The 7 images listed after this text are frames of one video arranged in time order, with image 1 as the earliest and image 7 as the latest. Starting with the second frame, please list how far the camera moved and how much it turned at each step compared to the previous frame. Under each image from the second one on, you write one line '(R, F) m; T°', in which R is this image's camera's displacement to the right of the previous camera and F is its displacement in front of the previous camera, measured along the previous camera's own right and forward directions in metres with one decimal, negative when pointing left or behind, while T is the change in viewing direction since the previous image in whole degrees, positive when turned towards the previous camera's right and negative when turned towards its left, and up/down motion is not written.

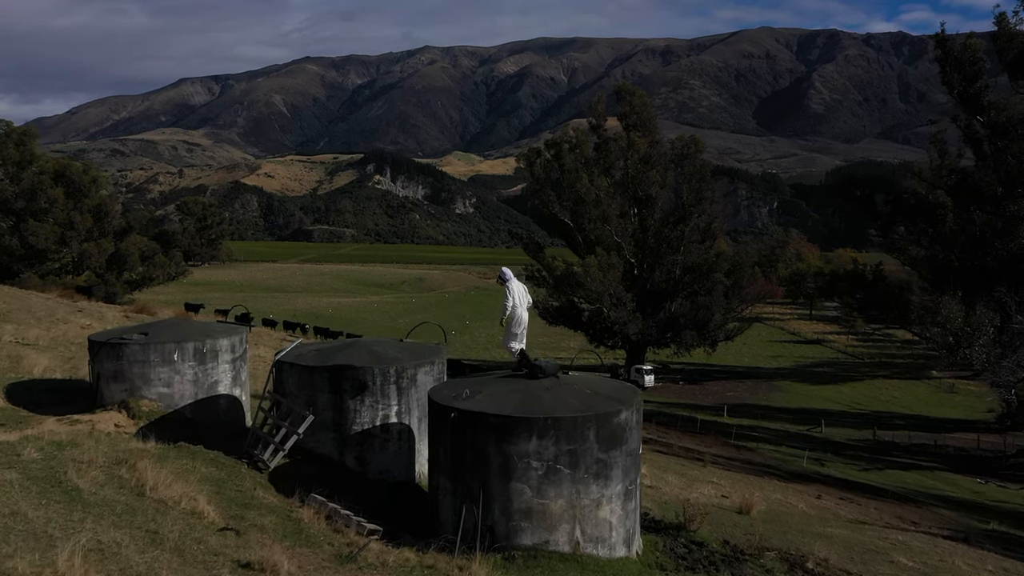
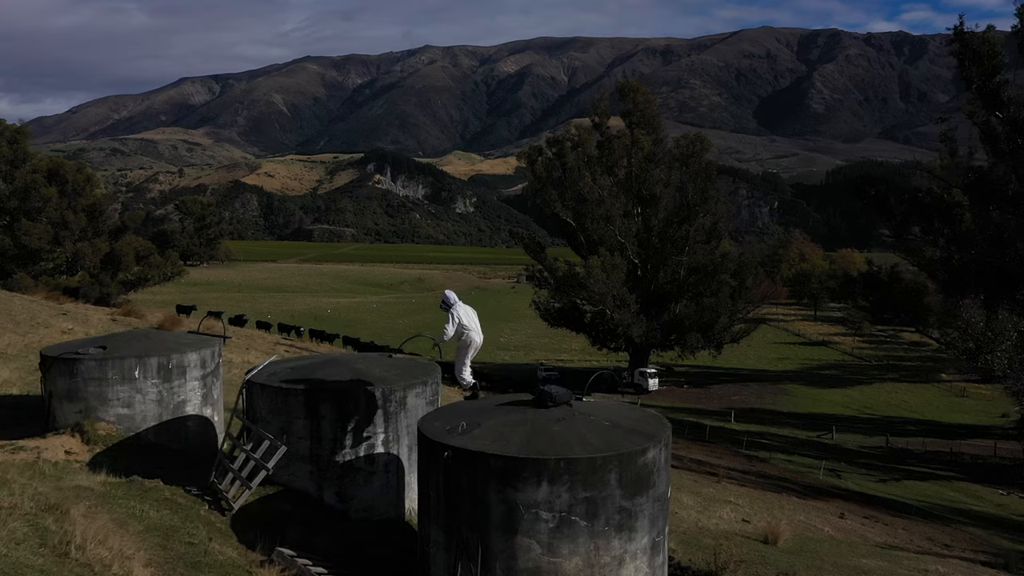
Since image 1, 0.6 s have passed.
(0.0, +1.0) m; 0°
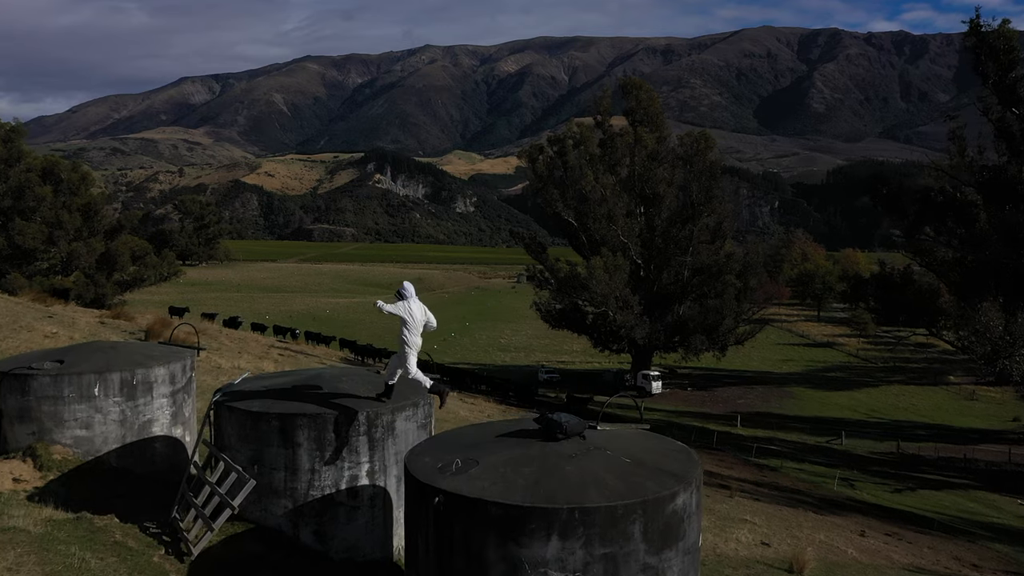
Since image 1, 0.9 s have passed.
(0.0, +0.8) m; 0°
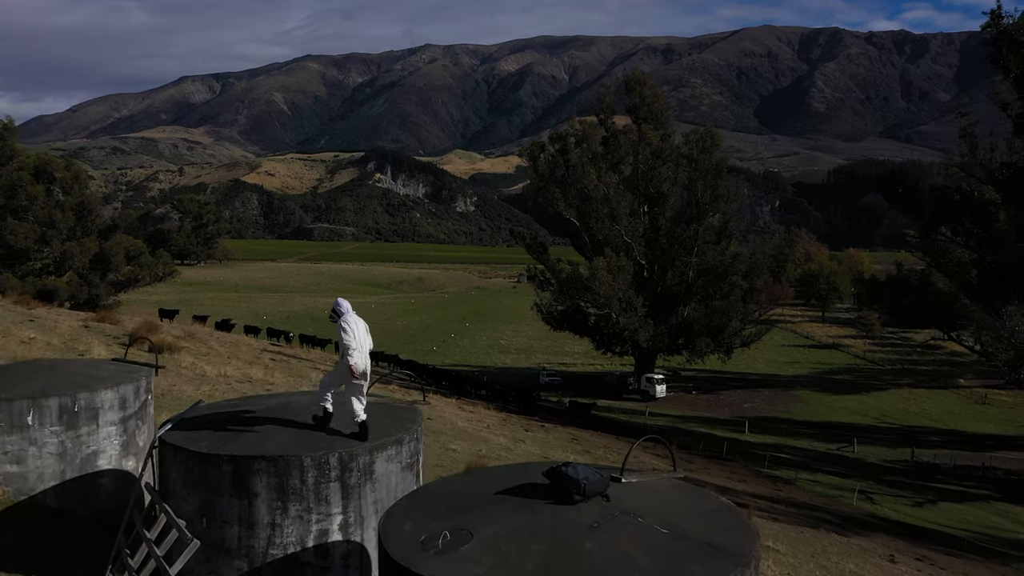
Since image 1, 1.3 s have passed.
(0.0, +1.0) m; 0°
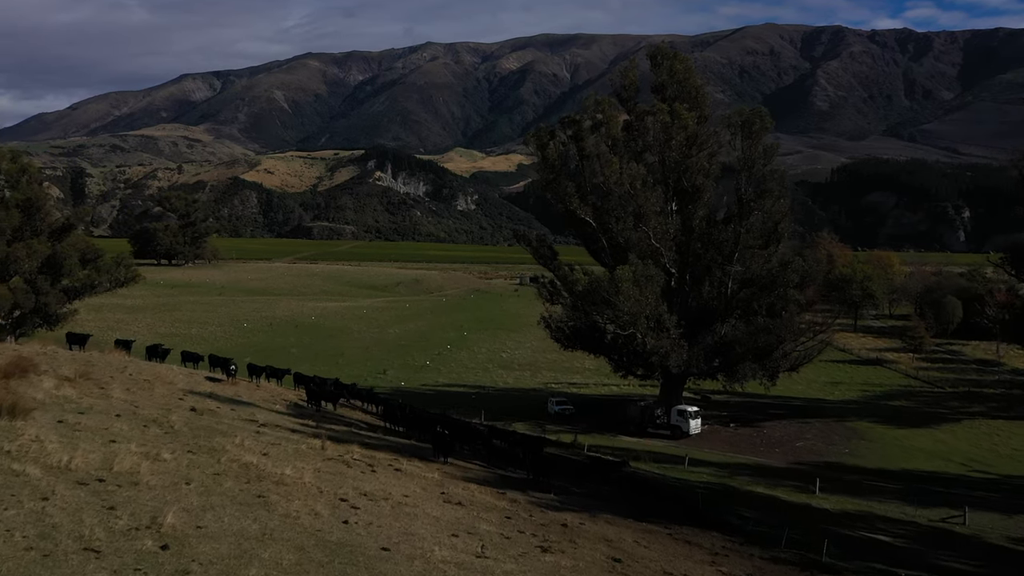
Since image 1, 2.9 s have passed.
(-0.1, +7.0) m; 0°
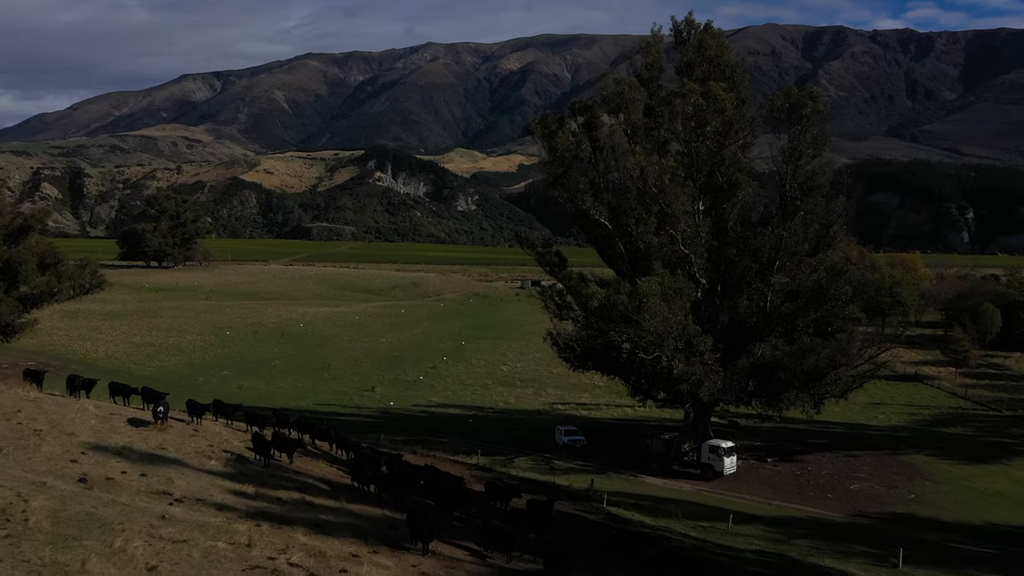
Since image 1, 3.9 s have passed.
(-0.1, +5.2) m; 0°
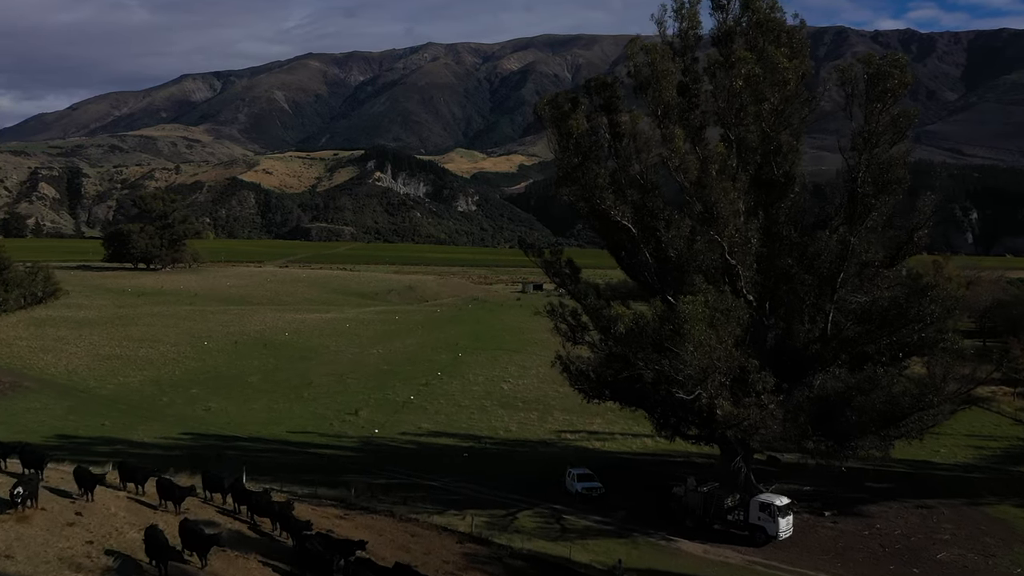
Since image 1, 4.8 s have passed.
(-0.1, +5.7) m; 0°
